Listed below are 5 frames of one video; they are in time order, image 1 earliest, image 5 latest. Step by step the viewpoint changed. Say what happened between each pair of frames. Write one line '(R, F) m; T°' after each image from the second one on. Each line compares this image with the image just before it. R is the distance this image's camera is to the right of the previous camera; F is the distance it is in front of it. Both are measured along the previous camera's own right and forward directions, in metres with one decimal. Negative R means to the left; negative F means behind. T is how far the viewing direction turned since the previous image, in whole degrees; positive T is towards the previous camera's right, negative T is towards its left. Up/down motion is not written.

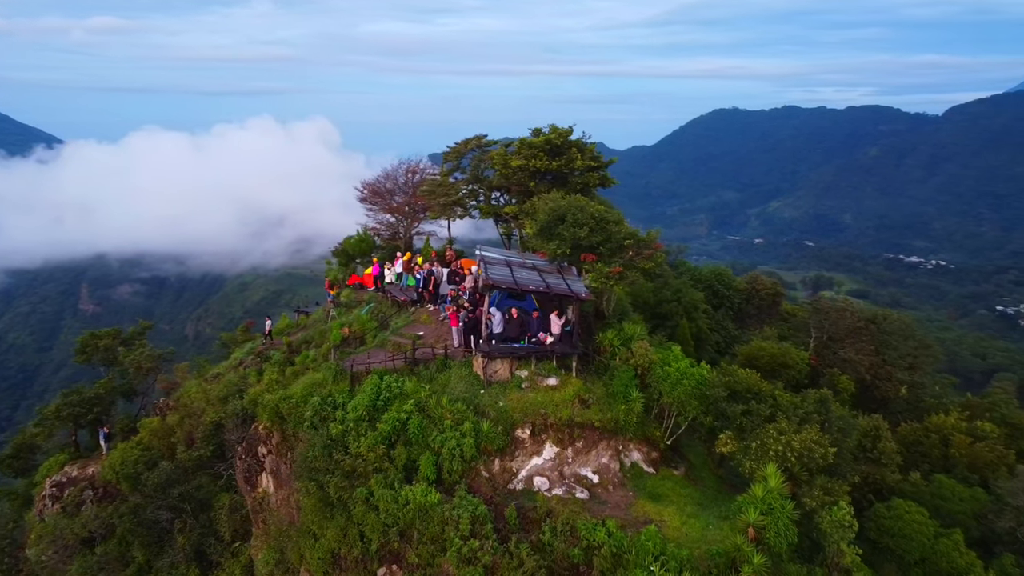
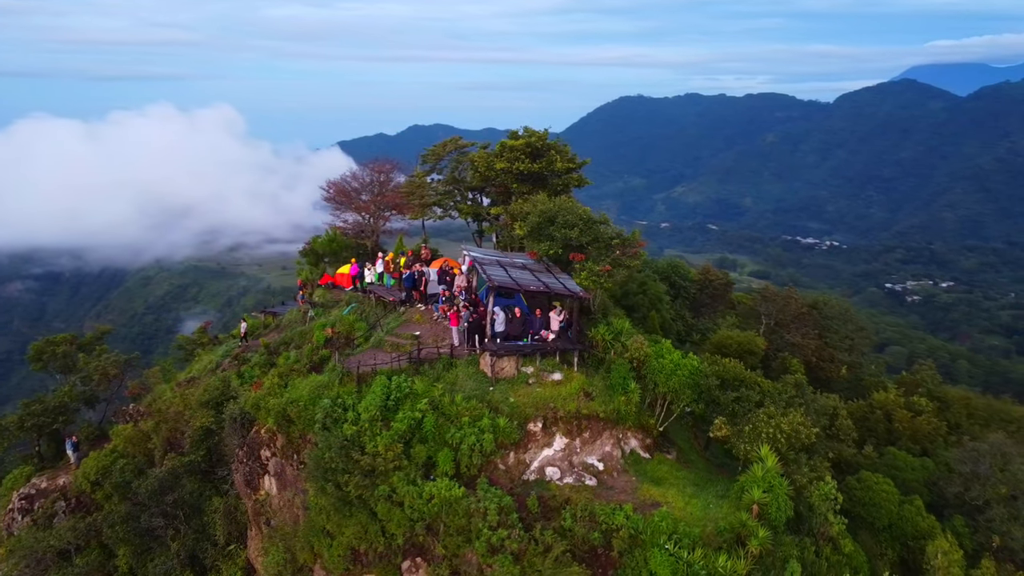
(-1.9, -0.7) m; +6°
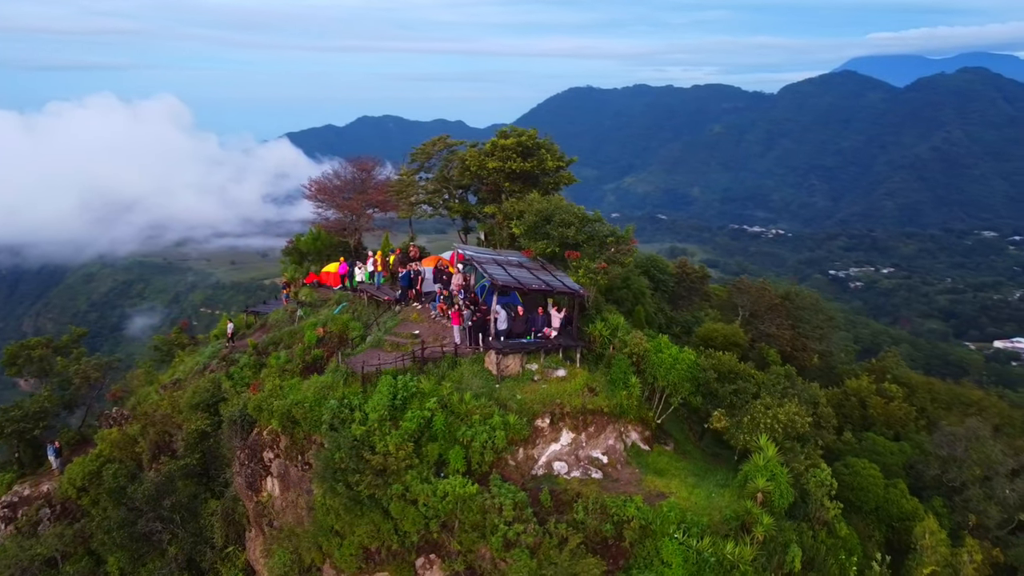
(-1.1, -0.2) m; +3°
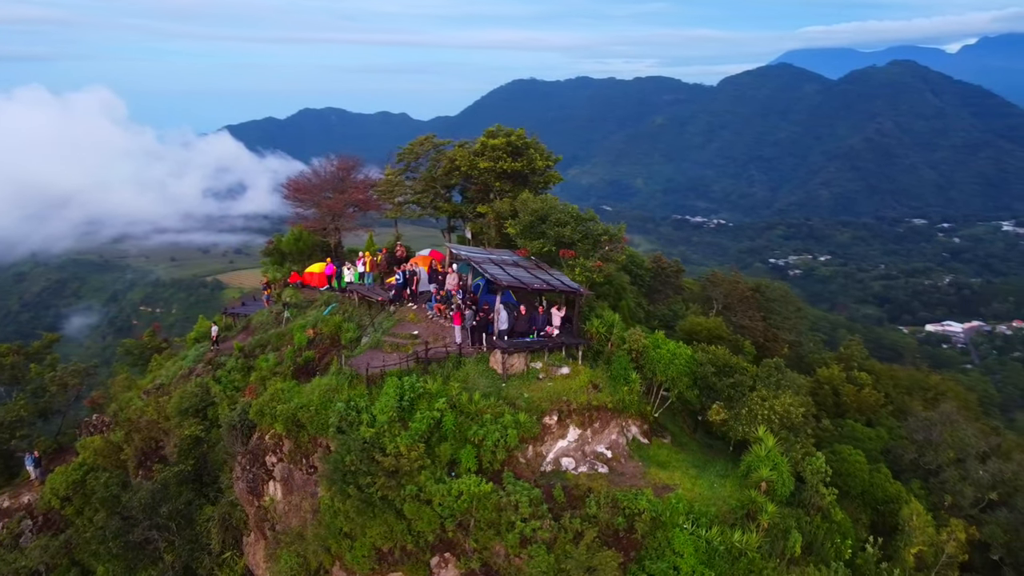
(-1.2, -0.2) m; +4°
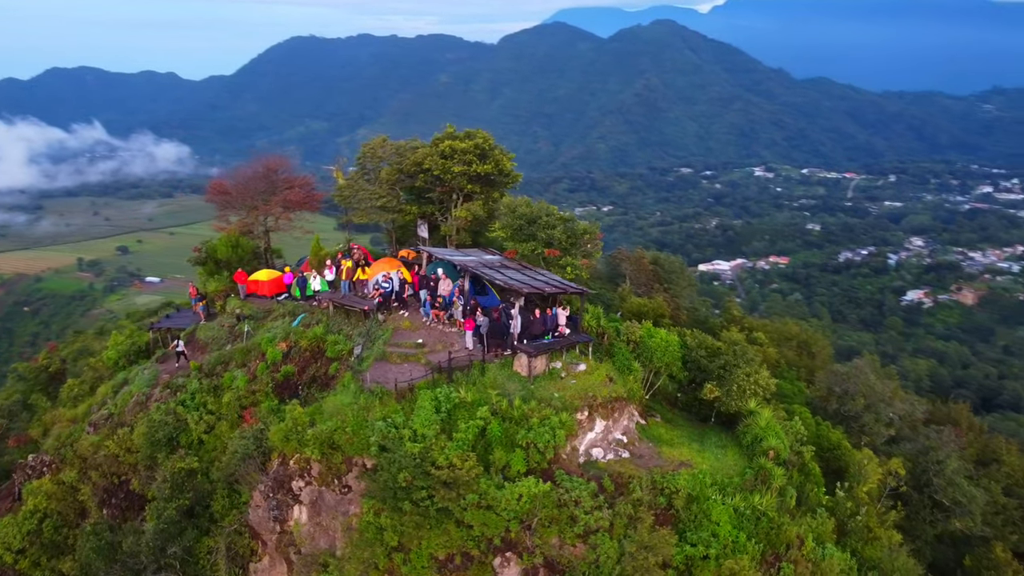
(-4.8, -0.1) m; +15°
